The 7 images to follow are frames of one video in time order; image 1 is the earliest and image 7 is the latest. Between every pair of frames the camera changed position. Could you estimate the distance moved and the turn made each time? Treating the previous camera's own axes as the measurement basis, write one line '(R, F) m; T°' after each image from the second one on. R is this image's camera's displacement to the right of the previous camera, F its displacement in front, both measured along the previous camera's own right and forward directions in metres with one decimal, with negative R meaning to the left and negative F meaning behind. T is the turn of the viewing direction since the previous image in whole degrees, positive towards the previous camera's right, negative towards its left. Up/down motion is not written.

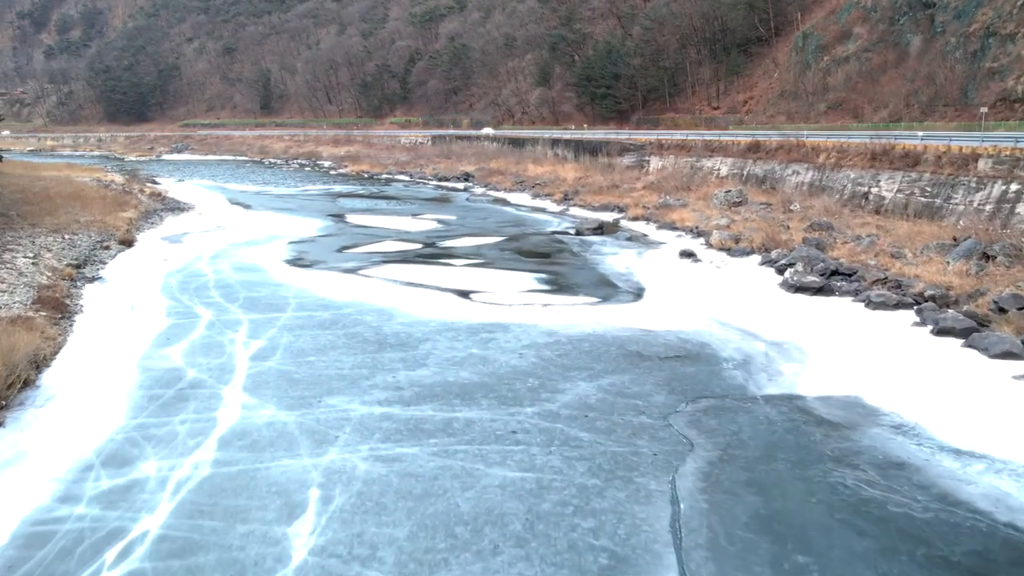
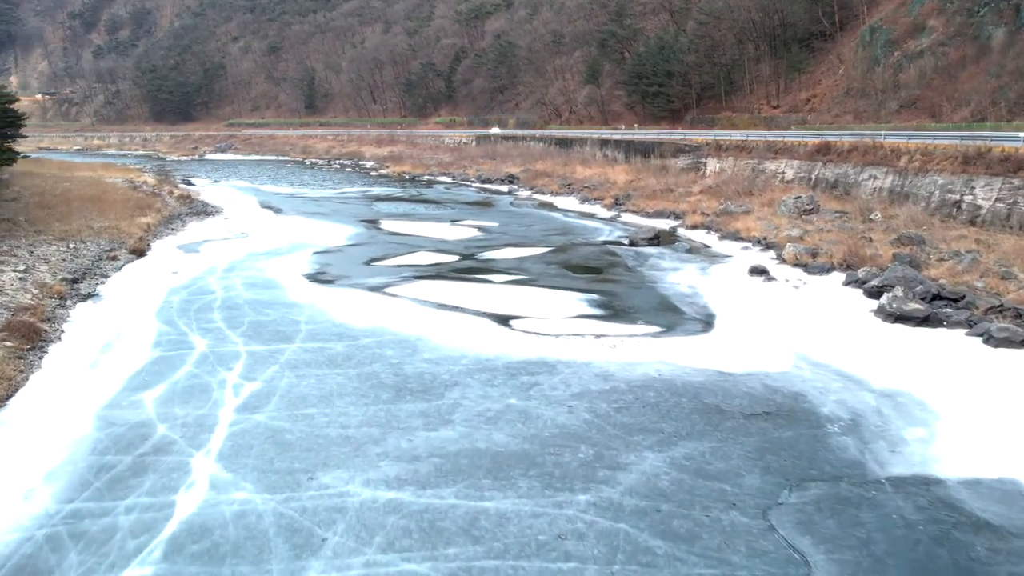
(0.0, +2.2) m; -3°
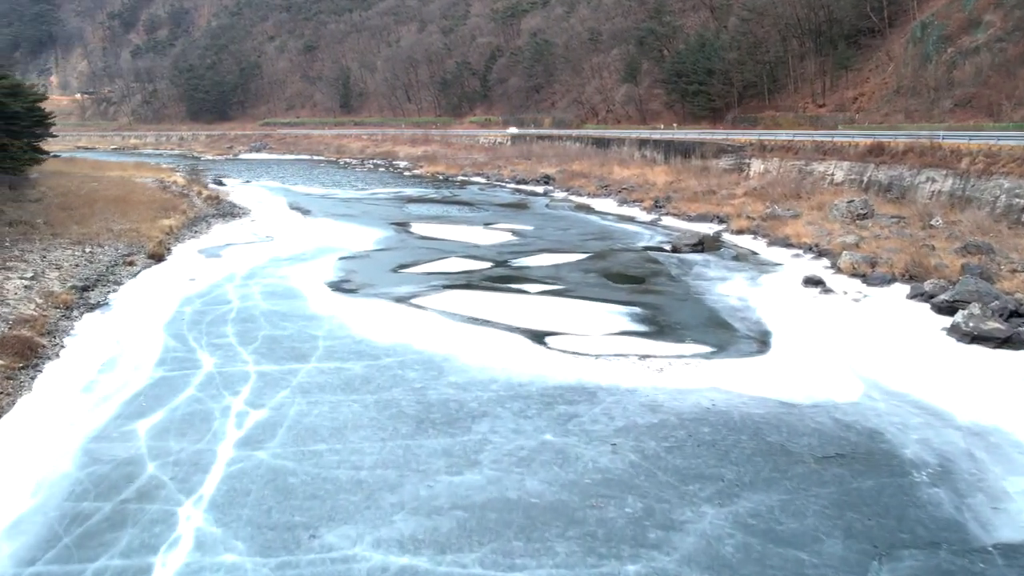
(0.0, +1.1) m; -2°
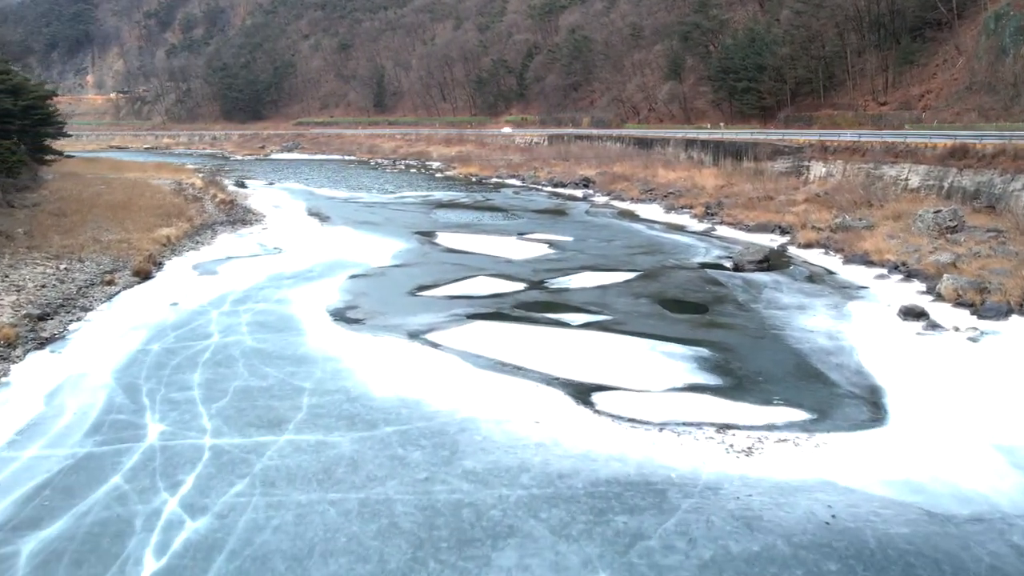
(0.0, +2.6) m; -2°
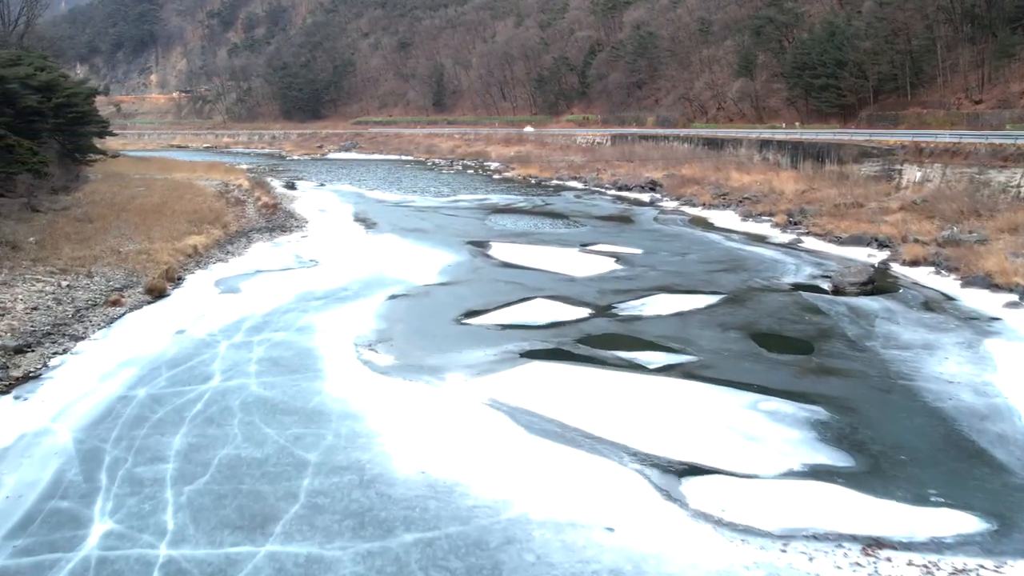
(0.0, +2.2) m; -3°
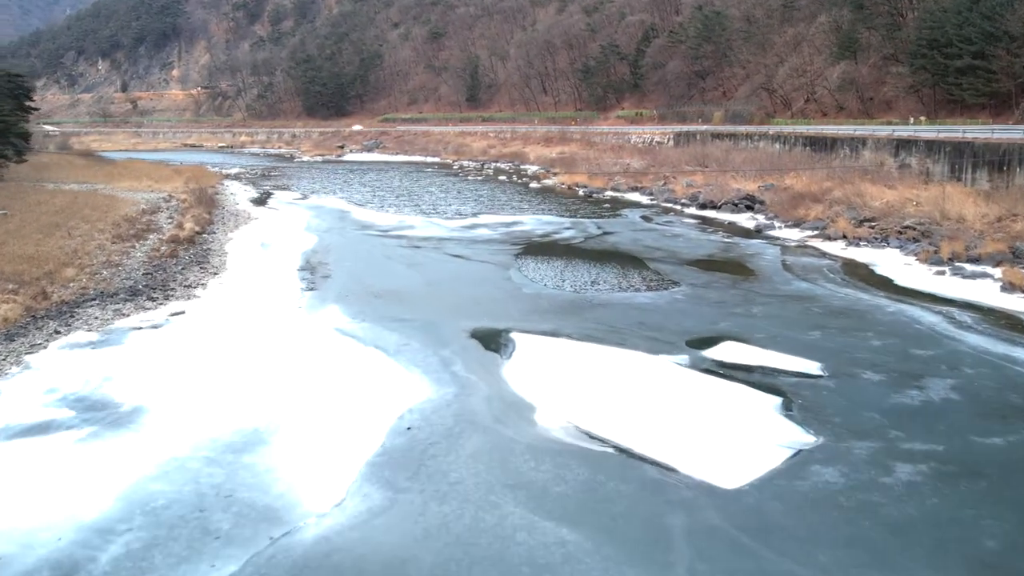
(0.0, +10.0) m; -2°
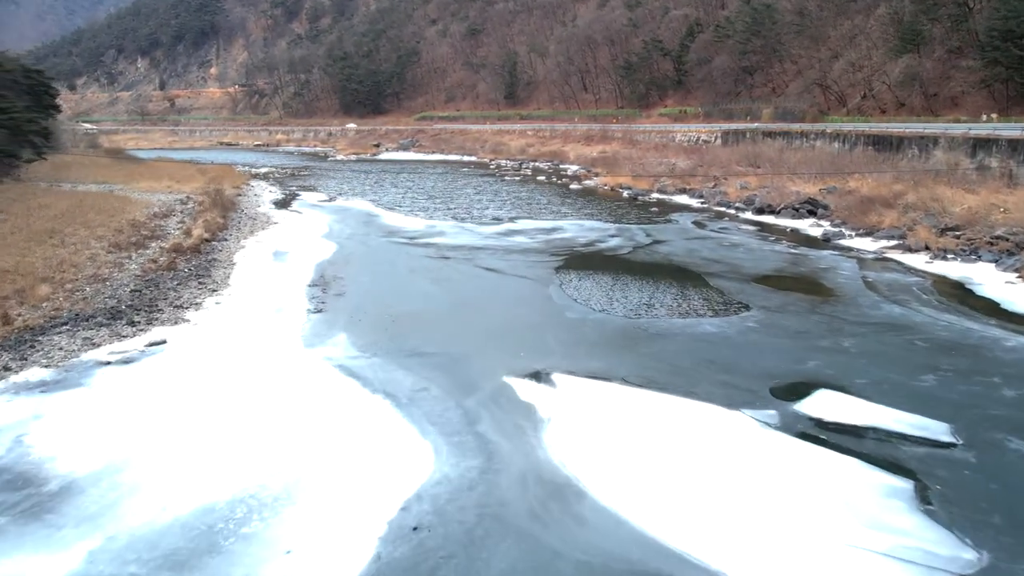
(0.0, +2.0) m; -2°
